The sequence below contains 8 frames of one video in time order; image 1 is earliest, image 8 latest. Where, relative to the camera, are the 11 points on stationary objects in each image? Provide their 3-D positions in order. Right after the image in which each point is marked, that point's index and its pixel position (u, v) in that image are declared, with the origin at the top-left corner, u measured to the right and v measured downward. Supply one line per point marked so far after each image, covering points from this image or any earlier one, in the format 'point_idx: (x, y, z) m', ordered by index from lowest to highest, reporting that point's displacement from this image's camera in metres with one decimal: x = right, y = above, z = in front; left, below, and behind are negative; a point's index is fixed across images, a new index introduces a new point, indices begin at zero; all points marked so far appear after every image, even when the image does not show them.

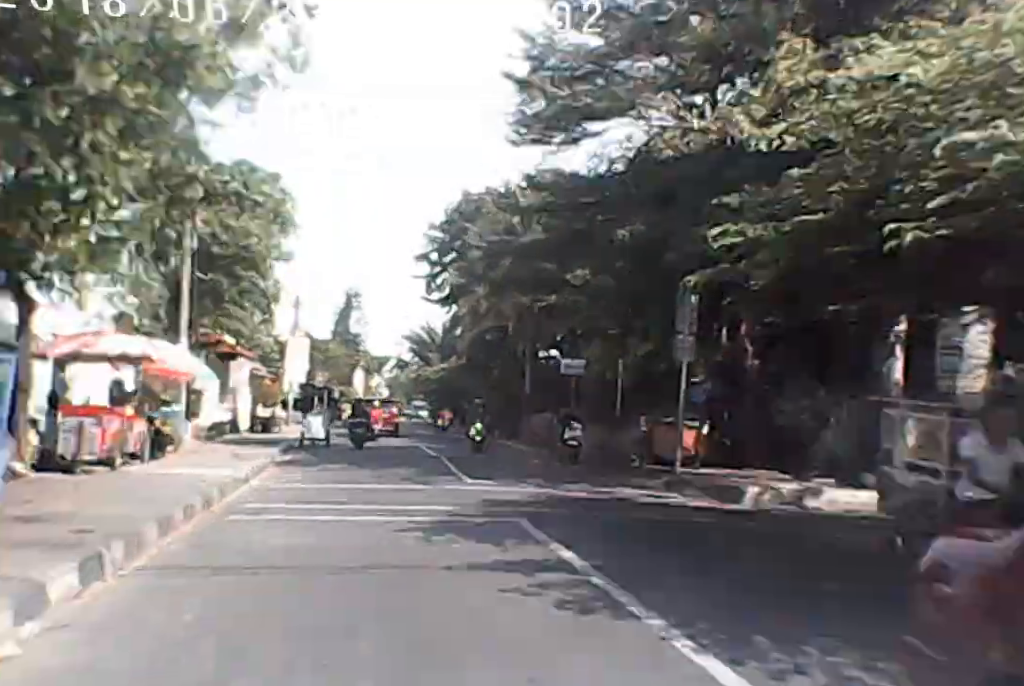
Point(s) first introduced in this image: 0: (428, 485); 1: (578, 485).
0: (-1.6, -2.7, +17.5) m
1: (+1.3, -2.9, +19.0) m
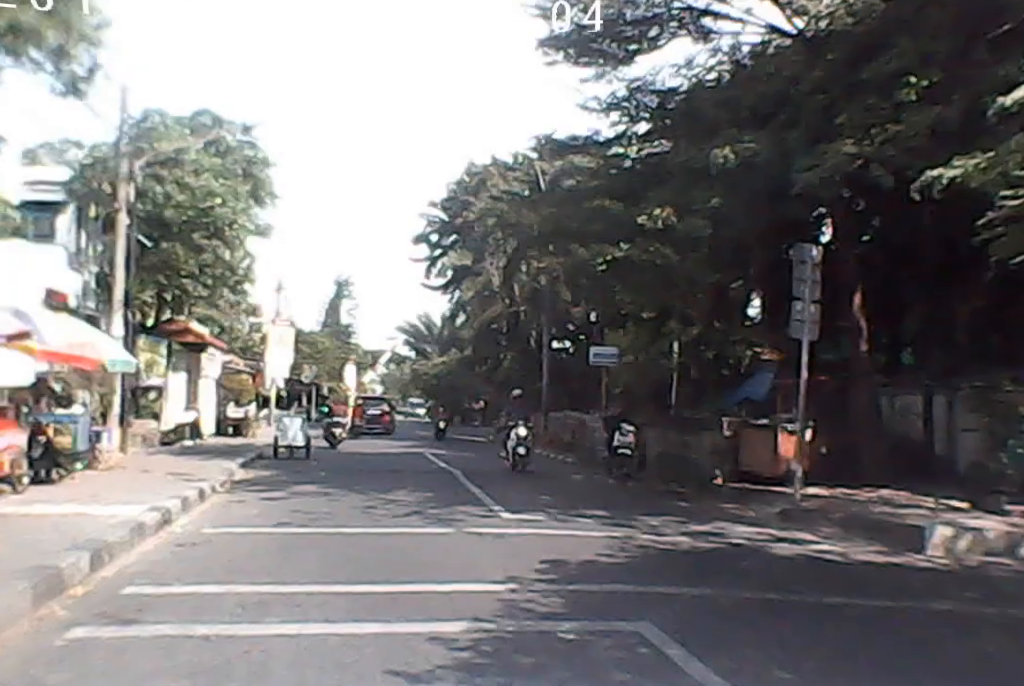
0: (-0.8, -2.3, +11.6) m
1: (+2.1, -2.5, +13.2) m
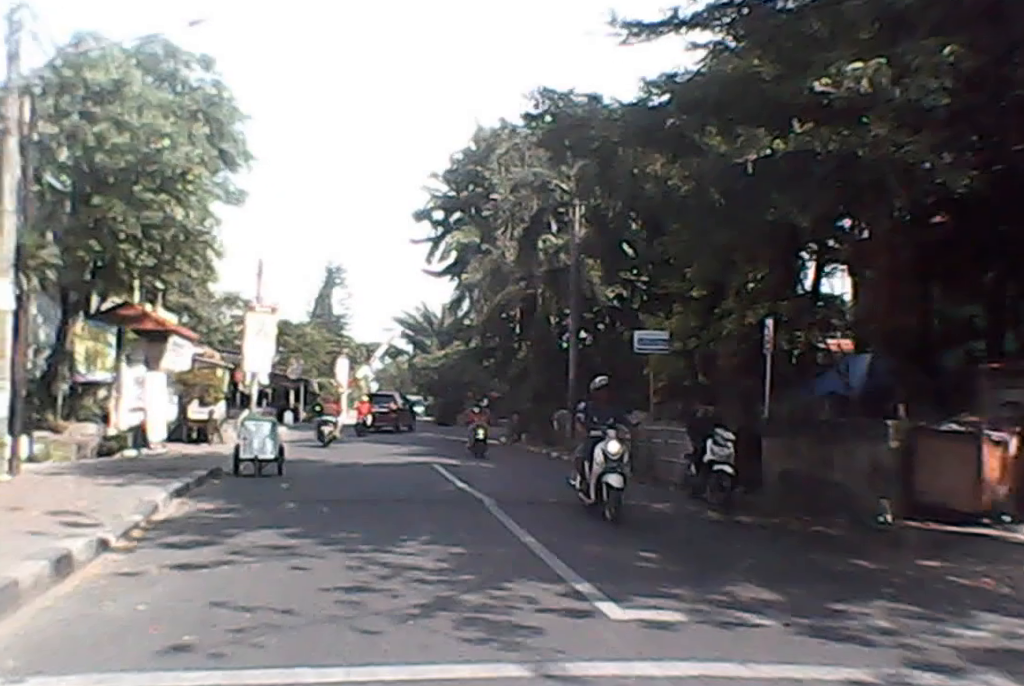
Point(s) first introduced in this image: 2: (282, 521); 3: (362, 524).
0: (0.0, -1.9, +5.8) m
1: (+2.9, -2.1, +7.4) m
2: (-2.8, -2.2, +11.1) m
3: (-1.8, -2.2, +10.9) m
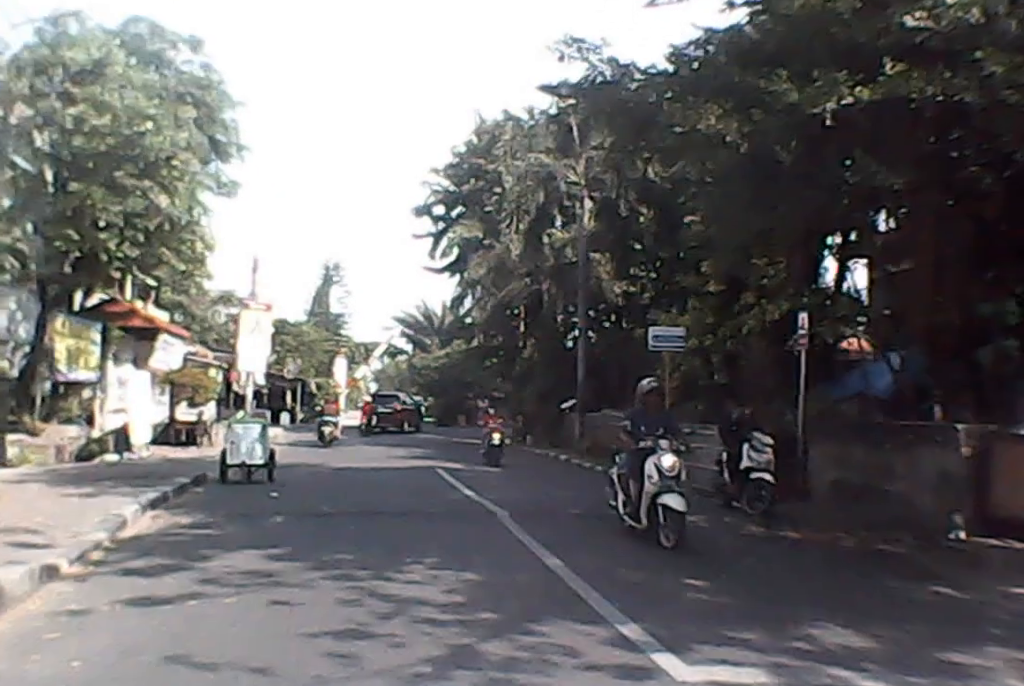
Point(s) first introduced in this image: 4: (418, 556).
0: (+0.2, -1.8, +4.4) m
1: (+3.1, -2.0, +6.0) m
2: (-2.6, -2.1, +9.7) m
3: (-1.6, -2.1, +9.5) m
4: (-0.9, -2.1, +8.8) m
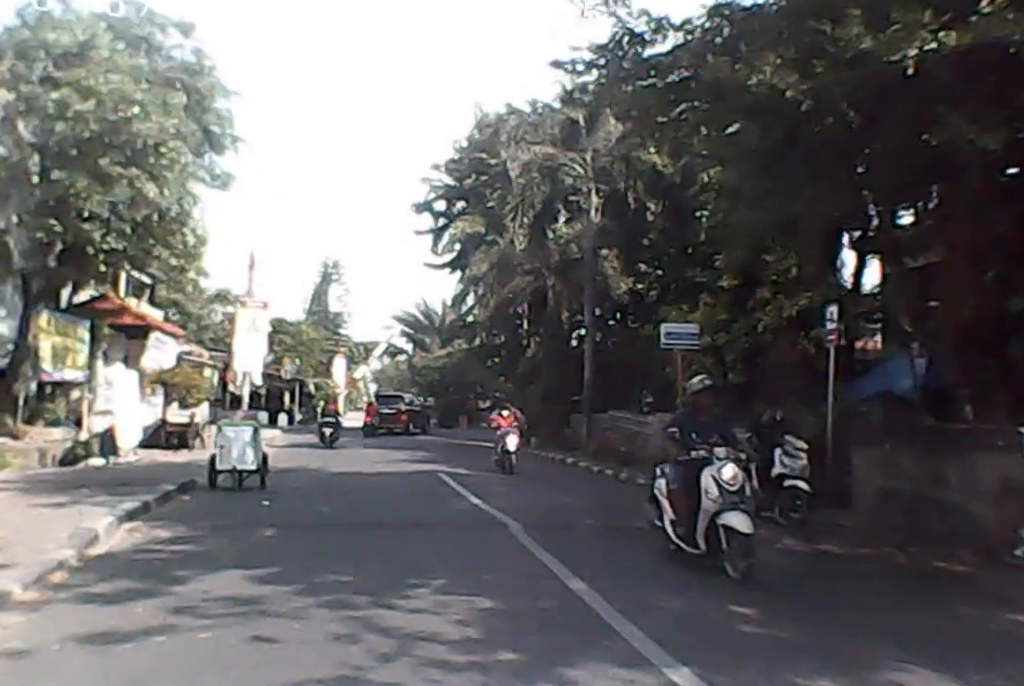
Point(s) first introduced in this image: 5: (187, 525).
0: (+0.4, -1.7, +3.4) m
1: (+3.3, -2.0, +5.0) m
2: (-2.4, -2.0, +8.6) m
3: (-1.5, -2.0, +8.5) m
4: (-0.8, -2.0, +7.8) m
5: (-3.8, -2.1, +10.6) m
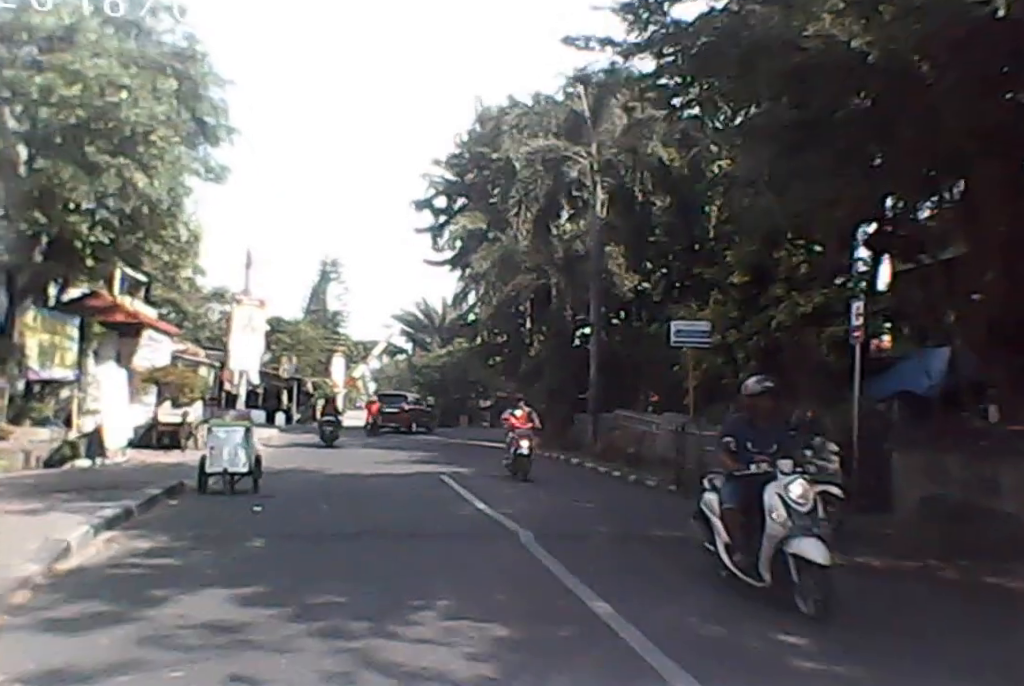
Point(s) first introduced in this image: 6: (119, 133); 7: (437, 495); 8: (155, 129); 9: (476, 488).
0: (+0.5, -1.7, +2.5) m
1: (+3.4, -1.9, +4.2) m
2: (-2.3, -2.0, +7.8) m
3: (-1.3, -2.0, +7.6) m
4: (-0.6, -1.9, +7.0) m
5: (-3.7, -2.1, +9.8) m
6: (-7.8, +4.2, +18.1) m
7: (-1.2, -2.4, +14.4) m
8: (-7.3, +4.4, +18.5) m
9: (-0.6, -2.6, +16.1) m
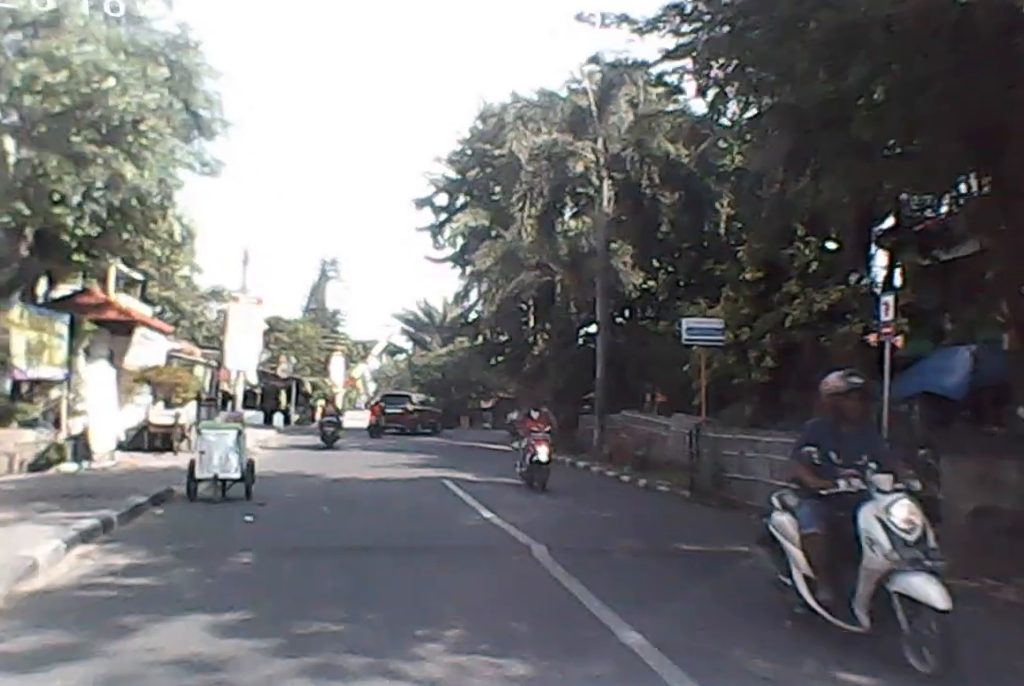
0: (+0.6, -1.7, +1.7) m
1: (+3.5, -1.9, +3.3) m
2: (-2.2, -1.9, +7.0) m
3: (-1.2, -1.9, +6.8) m
4: (-0.5, -1.9, +6.2) m
5: (-3.6, -2.0, +9.0) m
6: (-7.7, +4.2, +17.3) m
7: (-1.1, -2.4, +13.6) m
8: (-7.1, +4.4, +17.7) m
9: (-0.5, -2.5, +15.3) m
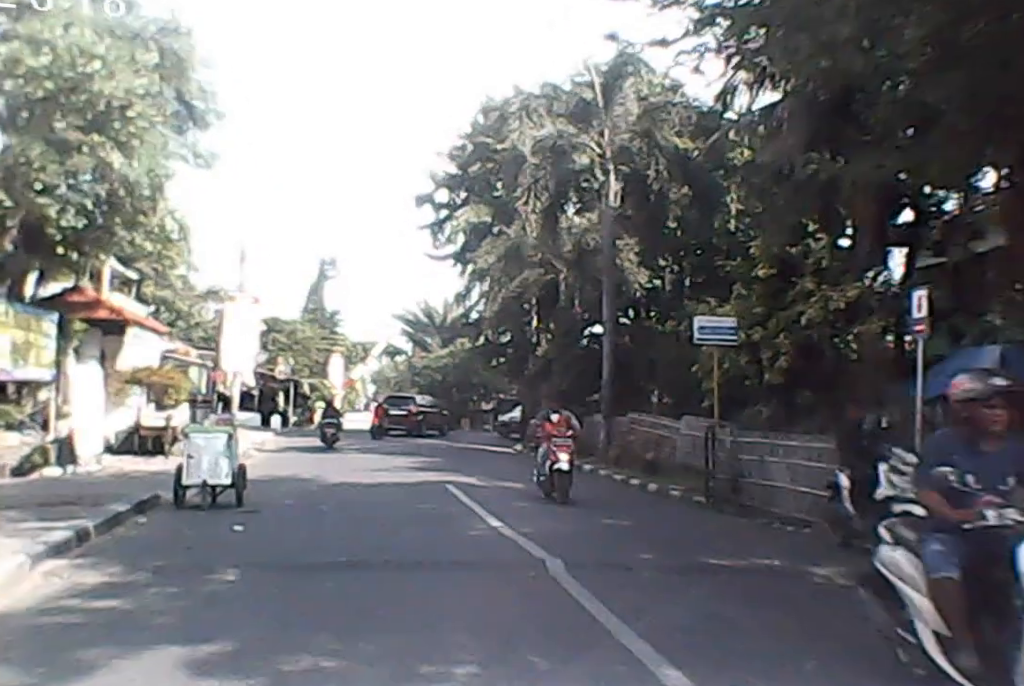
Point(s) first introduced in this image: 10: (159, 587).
0: (+0.7, -1.6, +0.9) m
1: (+3.6, -1.8, +2.5) m
2: (-2.1, -1.9, +6.2) m
3: (-1.1, -1.9, +6.0) m
4: (-0.4, -1.8, +5.3) m
5: (-3.4, -2.0, +8.1) m
6: (-7.5, +4.2, +16.4) m
7: (-1.0, -2.3, +12.7) m
8: (-7.0, +4.4, +16.8) m
9: (-0.4, -2.5, +14.5) m
10: (-2.8, -1.9, +7.2) m
